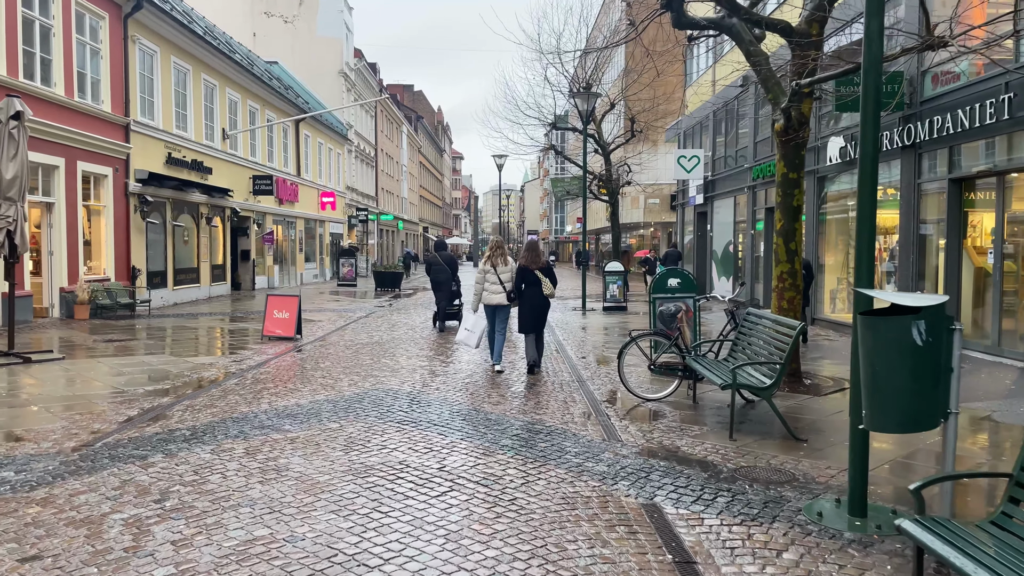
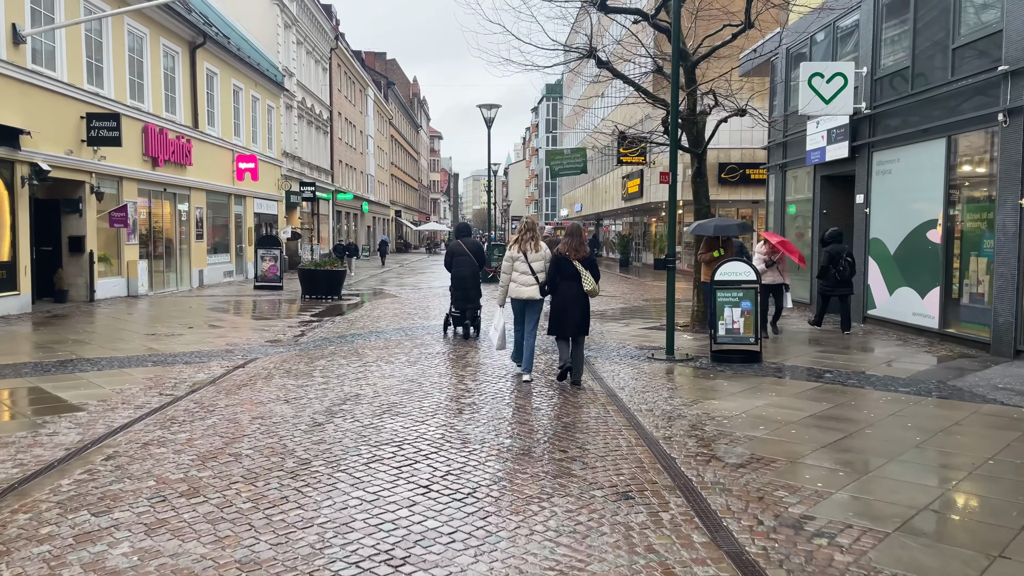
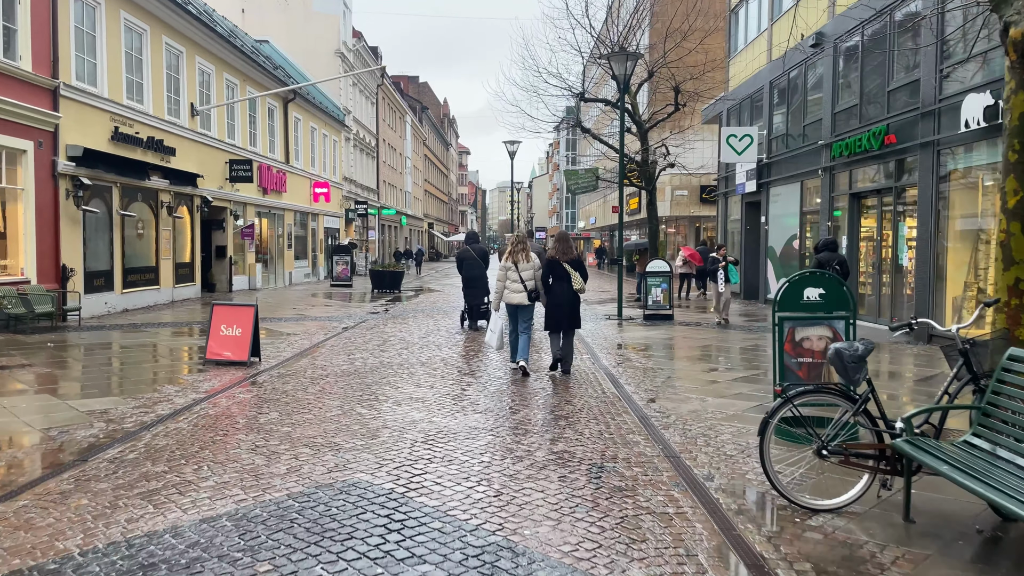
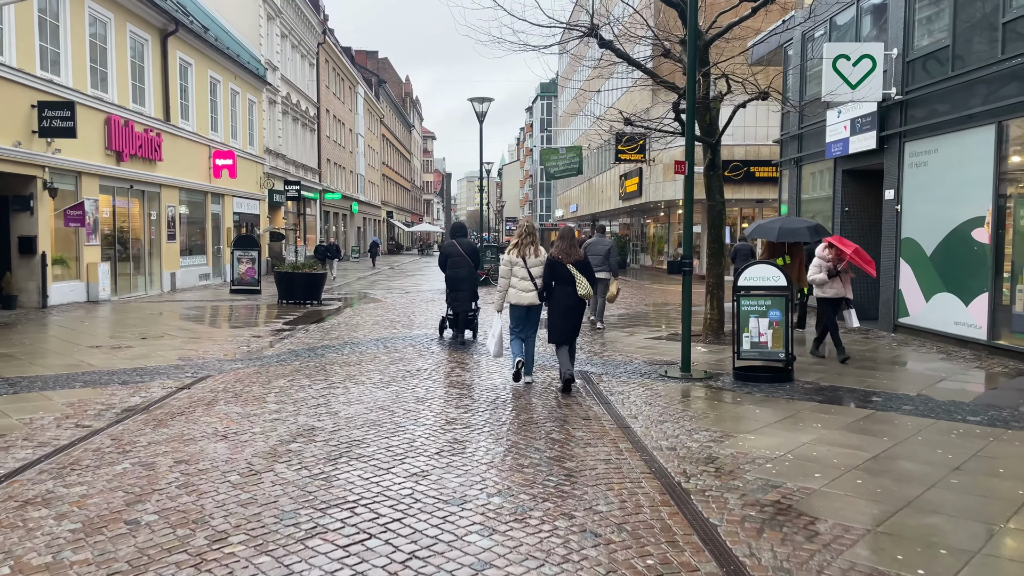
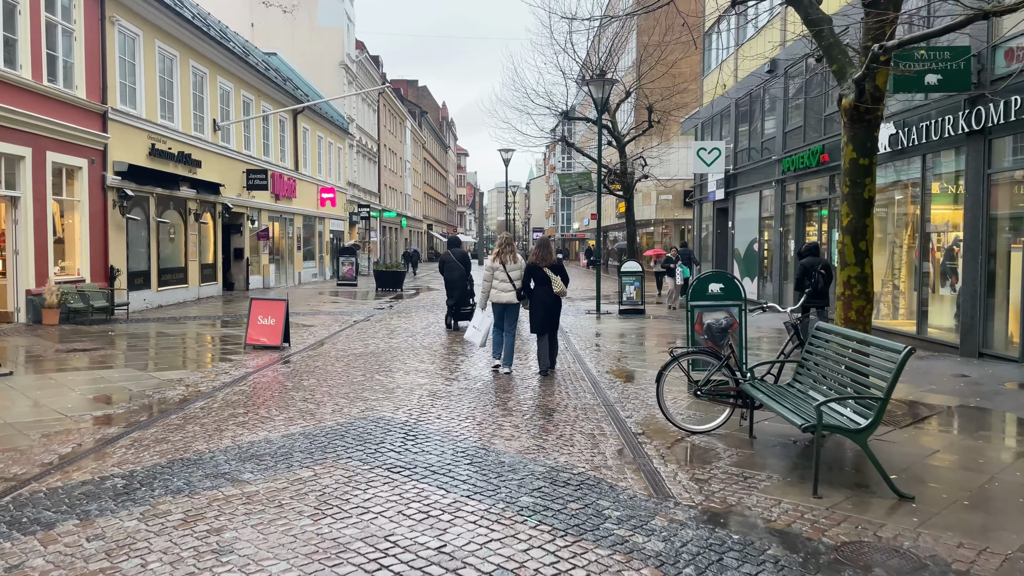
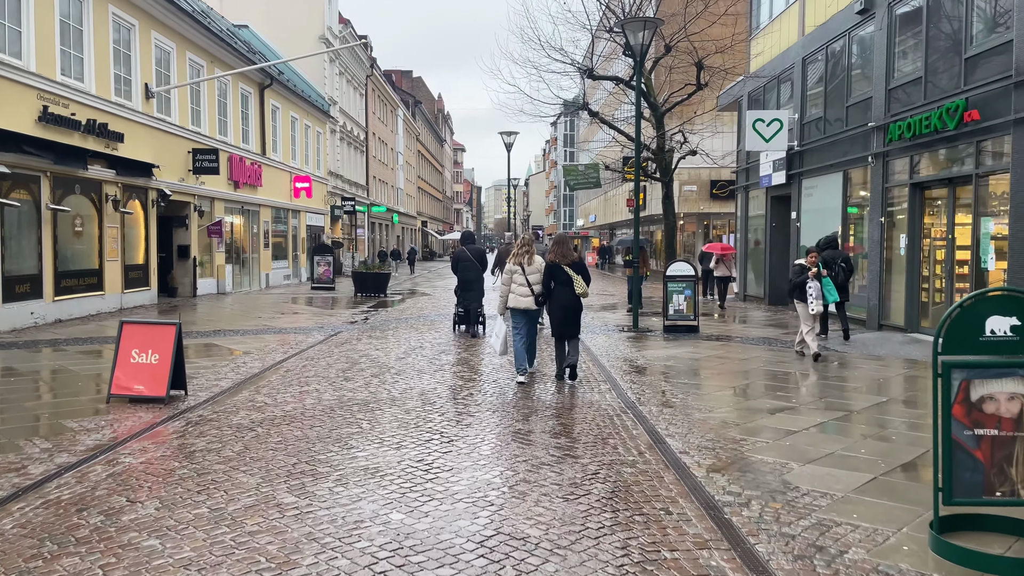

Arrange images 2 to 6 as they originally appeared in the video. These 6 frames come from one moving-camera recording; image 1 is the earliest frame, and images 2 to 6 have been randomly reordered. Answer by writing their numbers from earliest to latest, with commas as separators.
5, 3, 6, 2, 4
